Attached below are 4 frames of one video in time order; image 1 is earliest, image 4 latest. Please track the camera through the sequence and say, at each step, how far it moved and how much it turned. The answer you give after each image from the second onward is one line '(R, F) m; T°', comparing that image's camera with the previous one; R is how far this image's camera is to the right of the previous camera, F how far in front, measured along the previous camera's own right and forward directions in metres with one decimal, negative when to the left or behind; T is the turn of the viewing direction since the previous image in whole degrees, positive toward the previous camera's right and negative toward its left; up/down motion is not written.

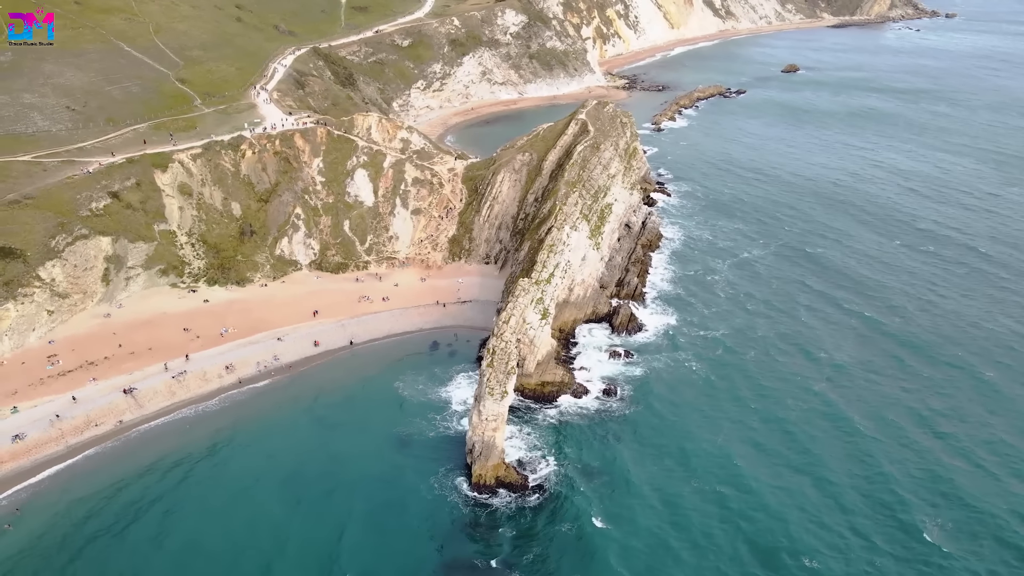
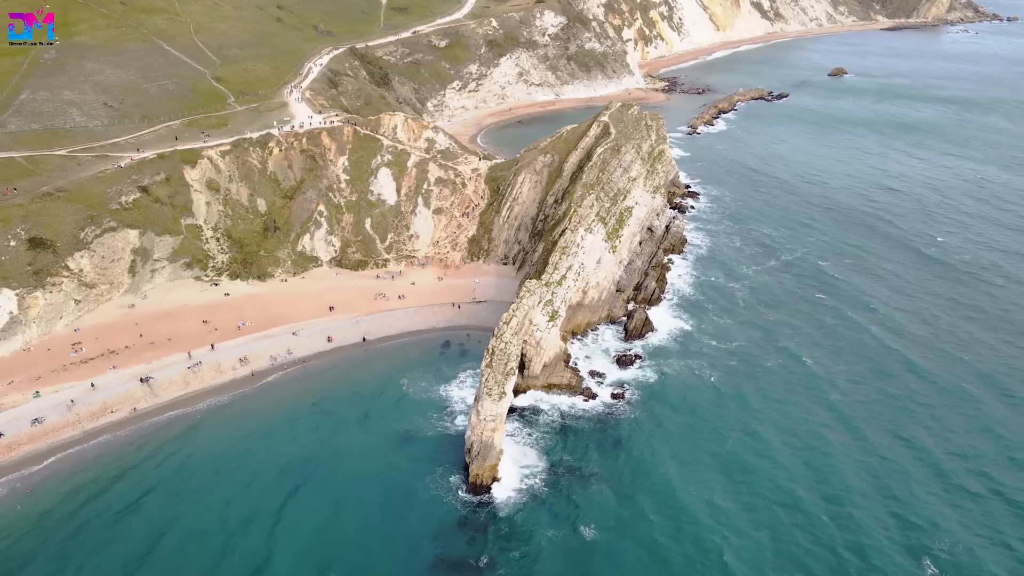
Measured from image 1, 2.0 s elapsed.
(+1.8, +0.1) m; -3°
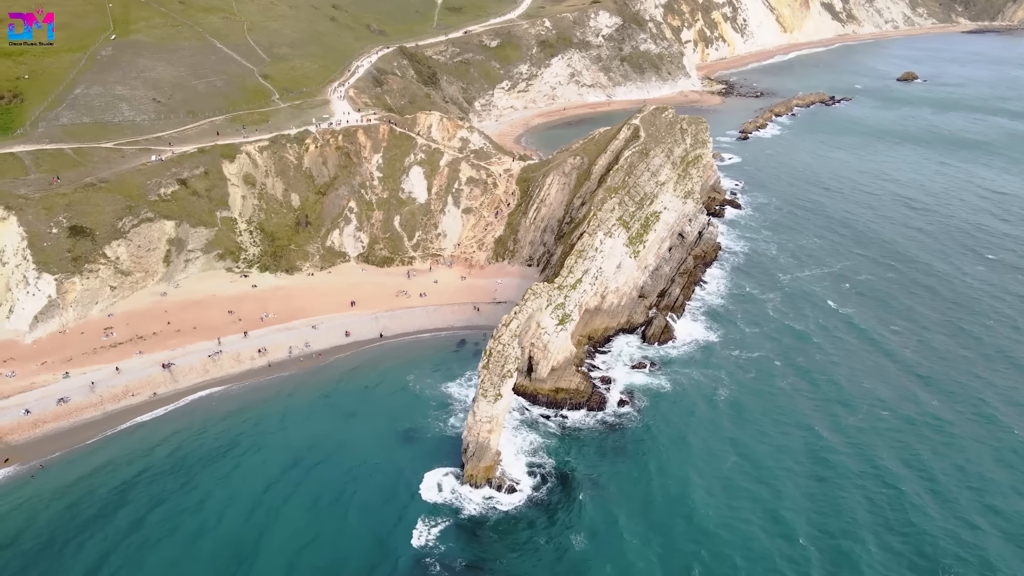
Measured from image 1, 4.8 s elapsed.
(+2.6, +0.2) m; -4°
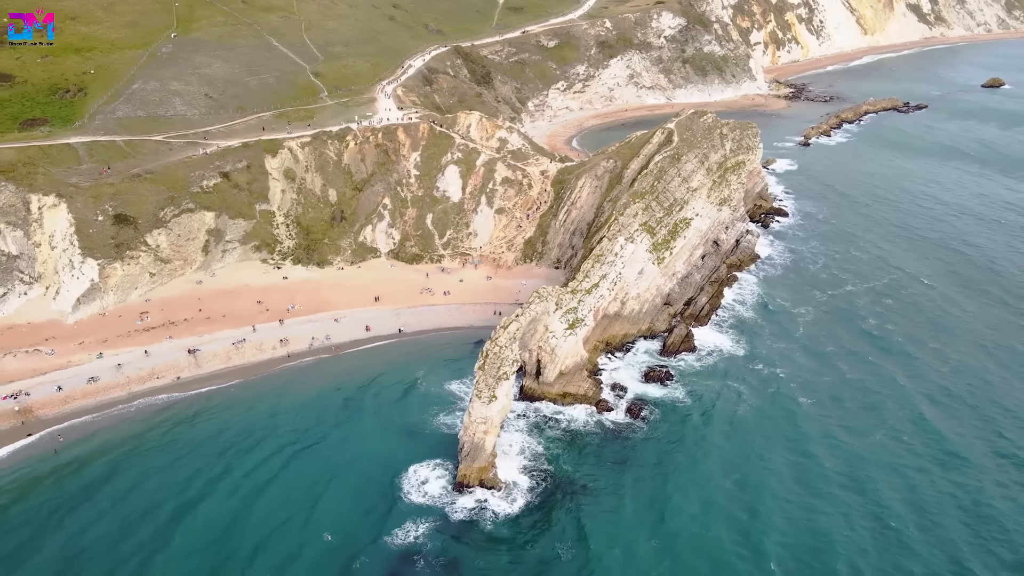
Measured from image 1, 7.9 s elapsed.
(+2.9, +0.1) m; -5°
